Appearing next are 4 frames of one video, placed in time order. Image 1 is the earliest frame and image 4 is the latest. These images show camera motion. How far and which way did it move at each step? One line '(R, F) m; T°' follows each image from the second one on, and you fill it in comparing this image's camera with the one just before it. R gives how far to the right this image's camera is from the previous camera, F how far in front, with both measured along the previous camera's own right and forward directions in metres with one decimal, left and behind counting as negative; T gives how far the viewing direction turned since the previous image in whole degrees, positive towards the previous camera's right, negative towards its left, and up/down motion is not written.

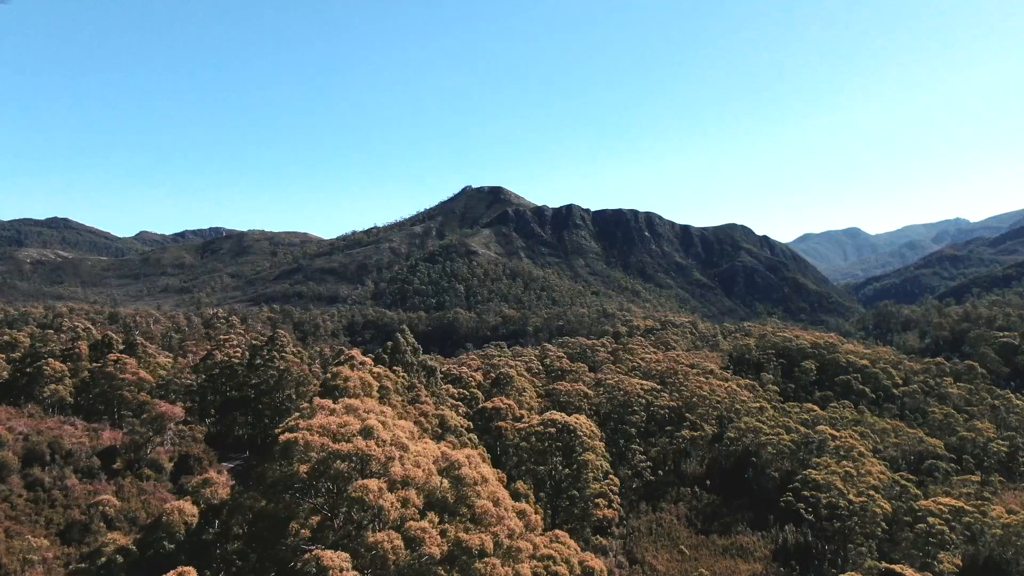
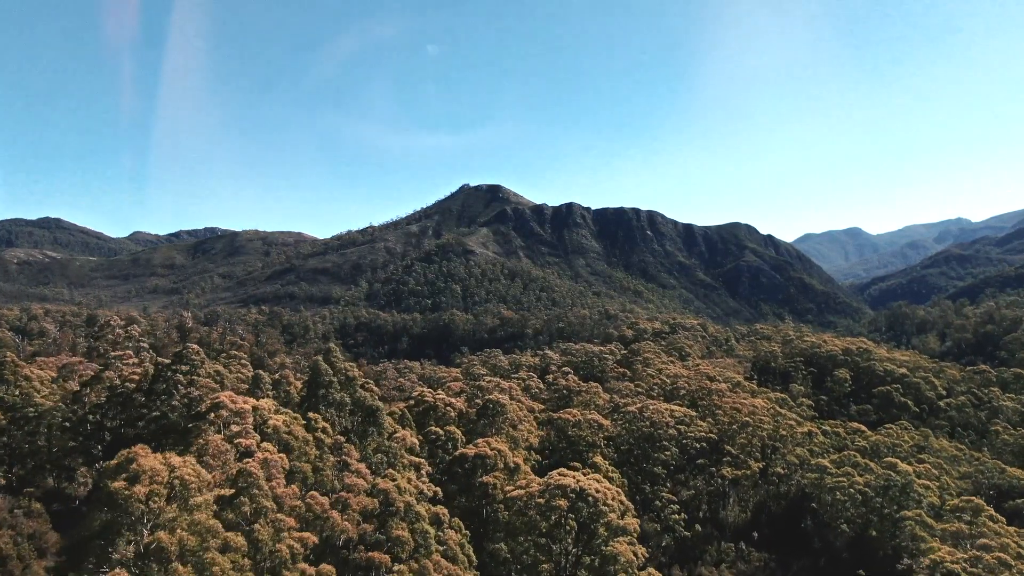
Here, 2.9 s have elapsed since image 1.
(+0.5, +10.4) m; 0°
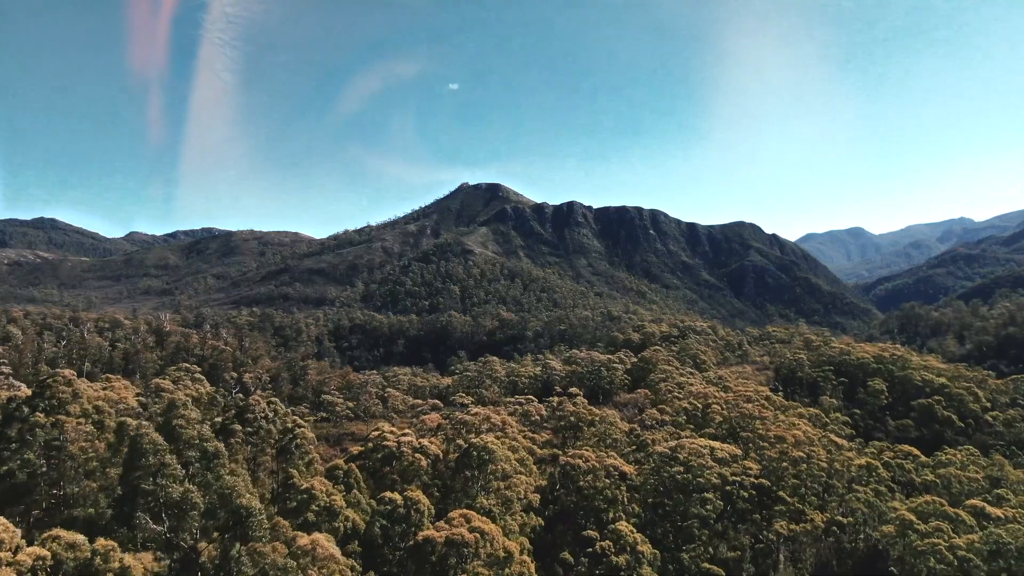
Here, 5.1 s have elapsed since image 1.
(+0.4, +8.3) m; 0°
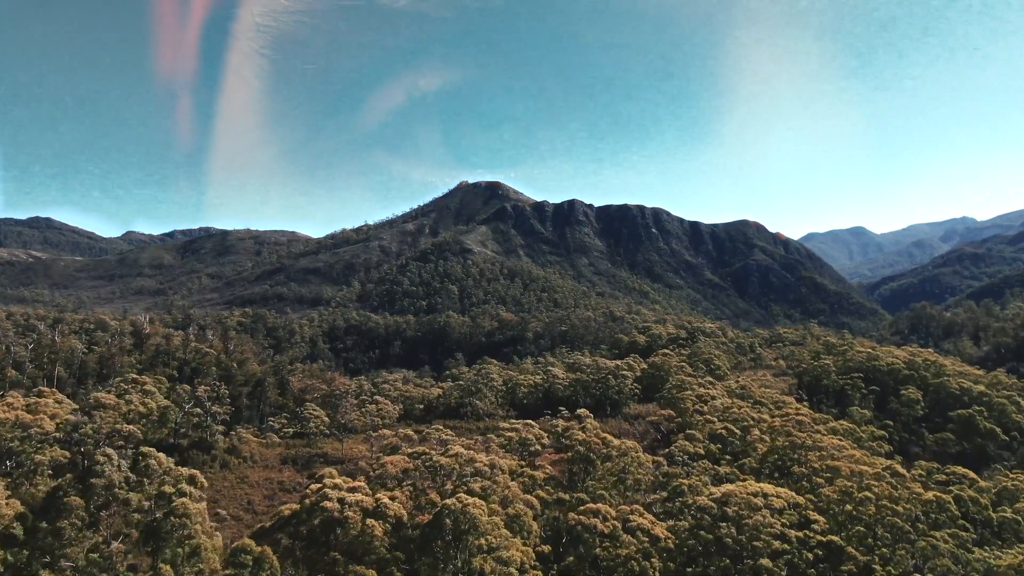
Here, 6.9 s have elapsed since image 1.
(+0.3, +6.7) m; 0°
